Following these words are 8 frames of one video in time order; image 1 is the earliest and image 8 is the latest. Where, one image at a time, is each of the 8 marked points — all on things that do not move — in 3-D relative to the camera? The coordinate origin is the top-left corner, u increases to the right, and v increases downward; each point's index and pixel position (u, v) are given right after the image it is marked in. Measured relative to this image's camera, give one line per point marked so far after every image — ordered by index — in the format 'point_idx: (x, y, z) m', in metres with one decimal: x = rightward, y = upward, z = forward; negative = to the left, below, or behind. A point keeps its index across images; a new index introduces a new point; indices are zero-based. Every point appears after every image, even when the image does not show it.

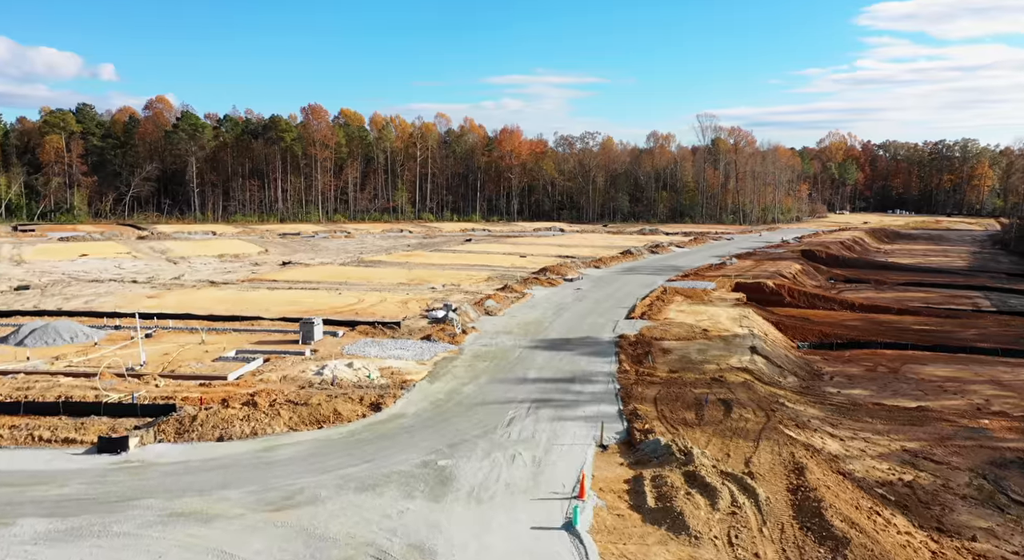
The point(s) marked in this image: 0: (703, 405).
0: (+4.0, -2.6, +17.7) m
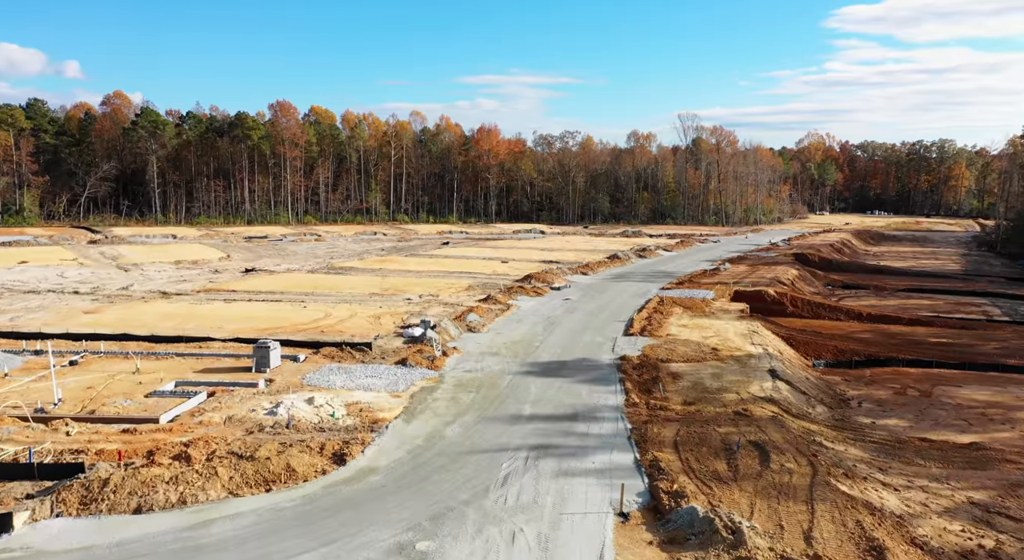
0: (+3.9, -3.0, +14.8) m
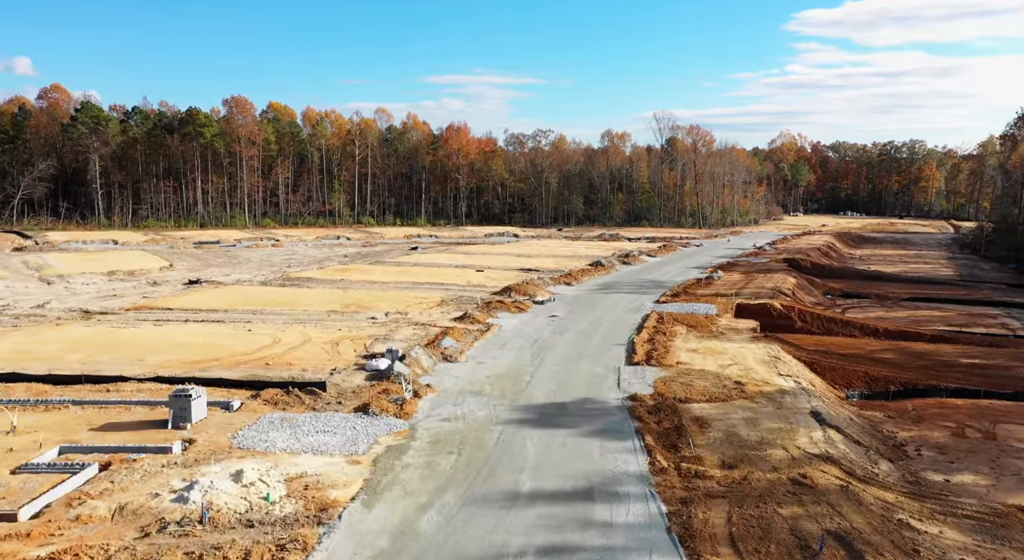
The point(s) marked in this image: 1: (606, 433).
0: (+3.9, -3.5, +10.9) m
1: (+1.8, -2.9, +15.9) m
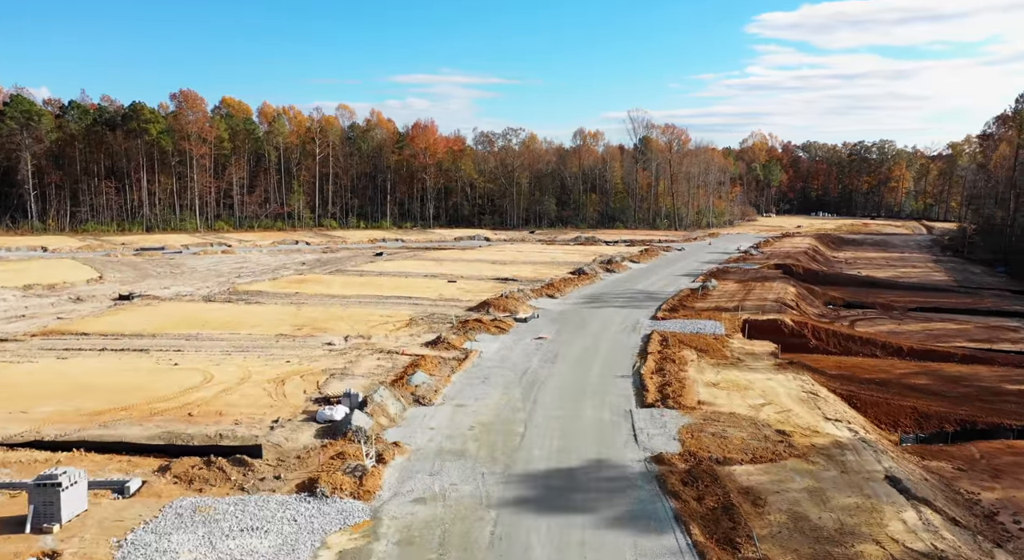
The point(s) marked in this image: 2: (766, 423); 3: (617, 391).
0: (+4.1, -4.0, +6.9) m
1: (+1.7, -3.4, +11.8) m
2: (+5.1, -2.9, +16.9) m
3: (+2.4, -2.6, +19.7) m
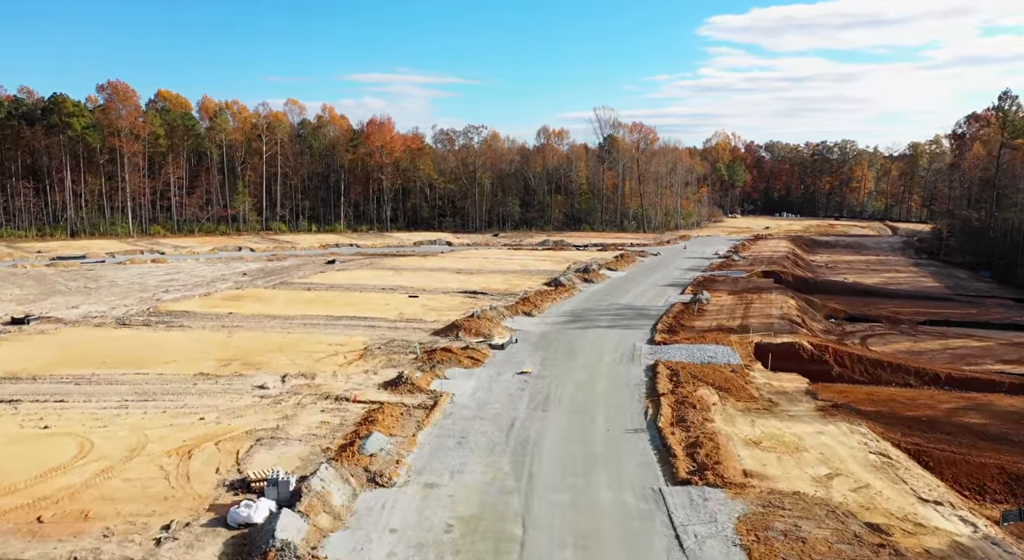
0: (+4.4, -4.5, +2.5) m
1: (+1.9, -3.9, +7.3) m
2: (+4.9, -3.4, +12.5) m
3: (+2.2, -3.1, +15.2) m
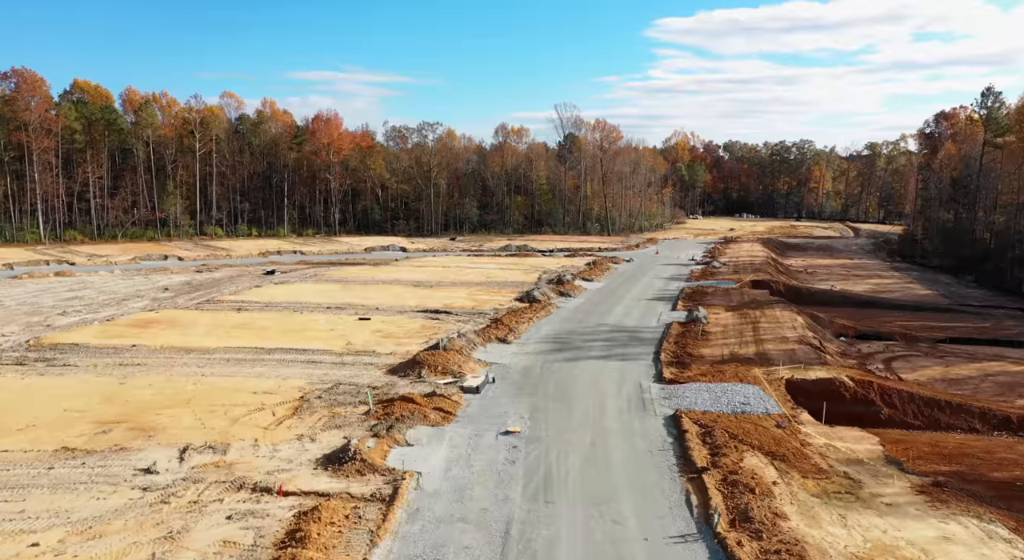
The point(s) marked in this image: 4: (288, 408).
0: (+5.2, -5.1, -2.4) m
1: (+2.4, -4.5, +2.2) m
2: (+5.1, -4.0, +7.6) m
3: (+2.2, -3.7, +10.1) m
4: (-4.7, -2.6, +17.6) m
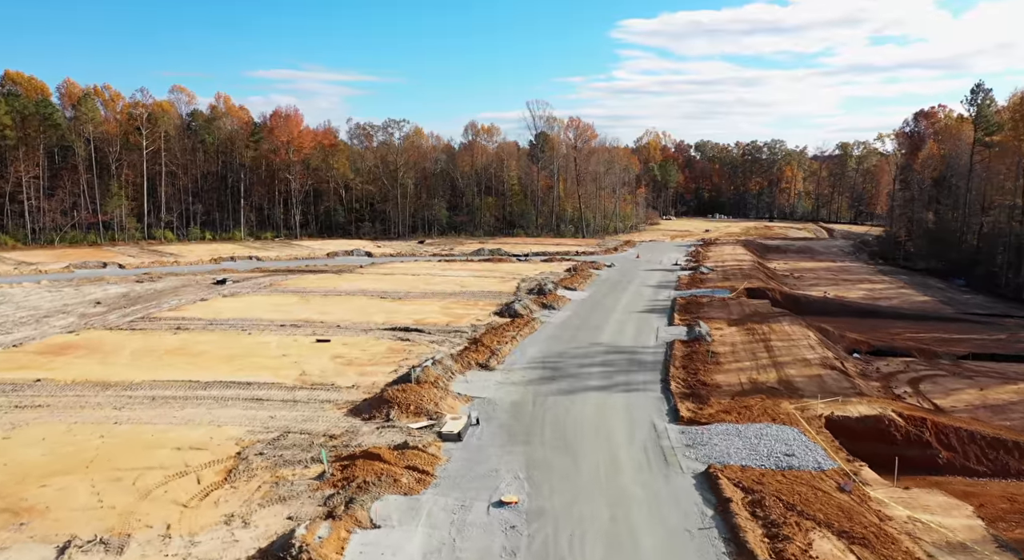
0: (+5.9, -5.5, -5.9) m
1: (+2.8, -4.9, -1.4) m
2: (+5.4, -4.4, +4.1) m
3: (+2.4, -4.1, +6.5) m
4: (-4.8, -3.1, +13.7) m
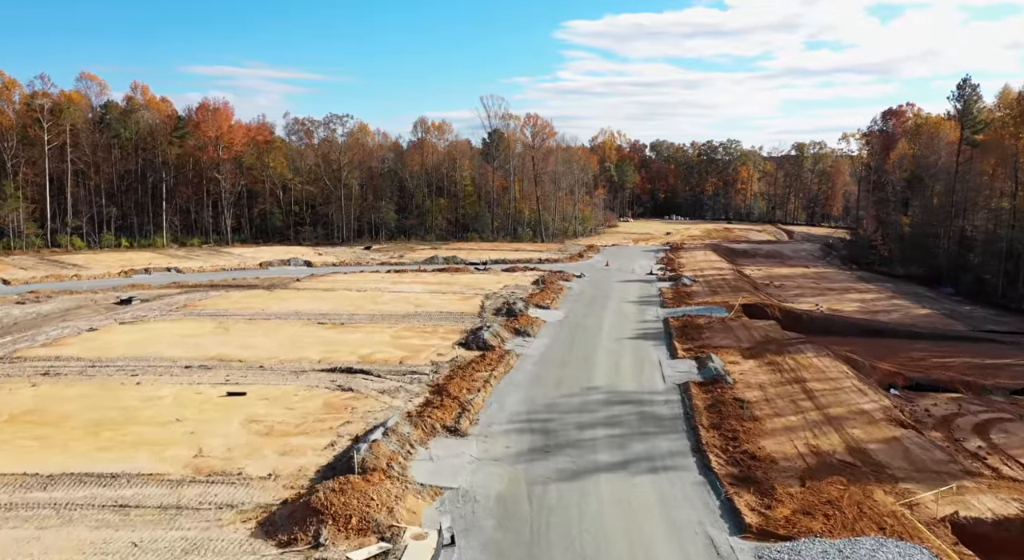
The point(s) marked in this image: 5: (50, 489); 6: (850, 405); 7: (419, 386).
0: (+7.2, -6.1, -11.3) m
1: (+3.9, -5.6, -6.9) m
2: (+6.1, -5.0, -1.3) m
3: (+3.0, -4.8, +0.9) m
4: (-4.7, -3.8, +7.6) m
5: (-7.1, -3.1, +12.9) m
6: (+7.7, -2.9, +19.3) m
7: (-2.3, -2.4, +19.9) m
